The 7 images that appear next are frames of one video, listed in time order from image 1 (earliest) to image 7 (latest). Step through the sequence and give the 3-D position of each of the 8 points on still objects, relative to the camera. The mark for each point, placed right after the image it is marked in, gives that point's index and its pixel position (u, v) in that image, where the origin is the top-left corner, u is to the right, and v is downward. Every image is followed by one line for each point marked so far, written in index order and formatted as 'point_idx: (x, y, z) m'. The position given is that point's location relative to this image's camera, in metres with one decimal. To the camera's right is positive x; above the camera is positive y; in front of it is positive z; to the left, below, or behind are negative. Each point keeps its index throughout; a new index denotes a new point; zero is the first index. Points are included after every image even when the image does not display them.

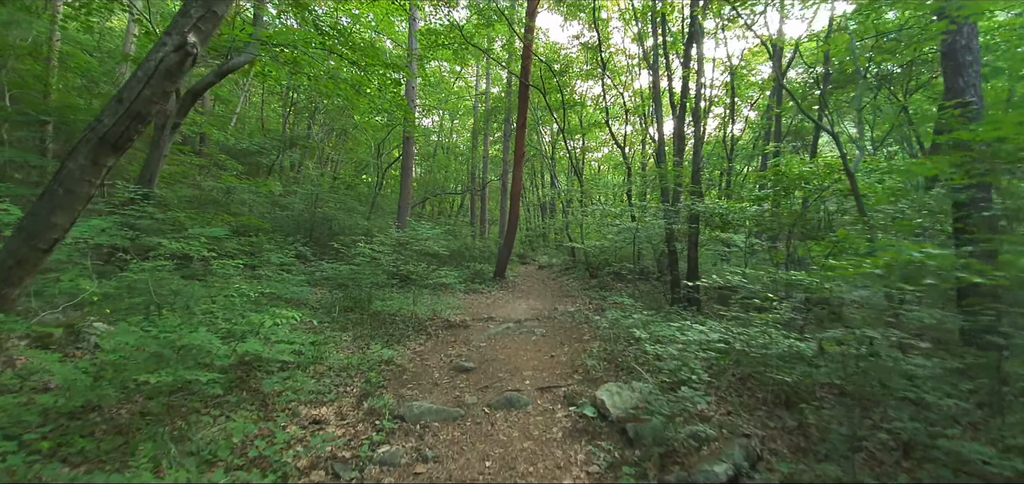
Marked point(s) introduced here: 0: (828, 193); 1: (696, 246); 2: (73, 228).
0: (+5.0, +0.7, +6.3) m
1: (+3.6, -0.1, +7.7) m
2: (-4.7, +0.1, +4.3) m
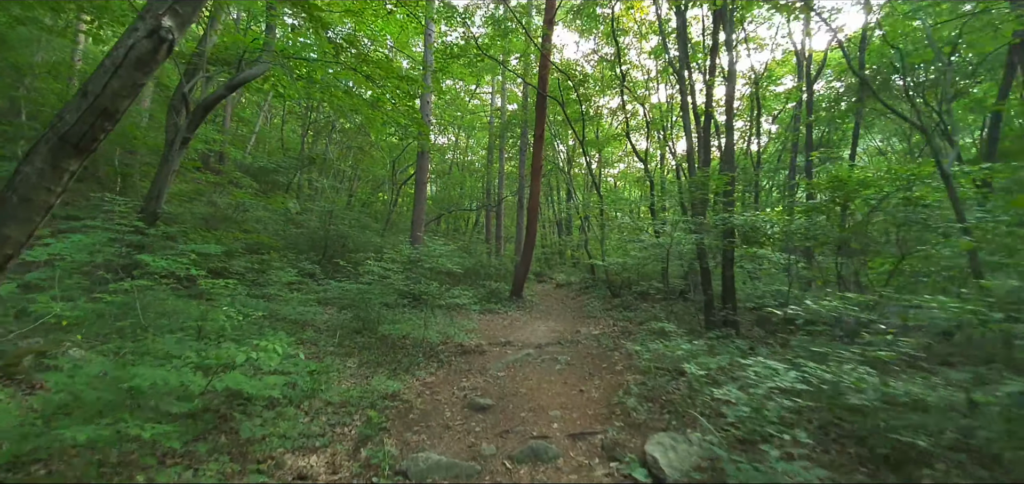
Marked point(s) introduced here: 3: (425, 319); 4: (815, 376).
0: (+5.3, +0.5, +5.7) m
1: (+3.9, -0.4, +7.1) m
2: (-4.5, 0.0, +4.0) m
3: (-1.5, -1.3, +6.8) m
4: (+3.0, -1.3, +3.9) m
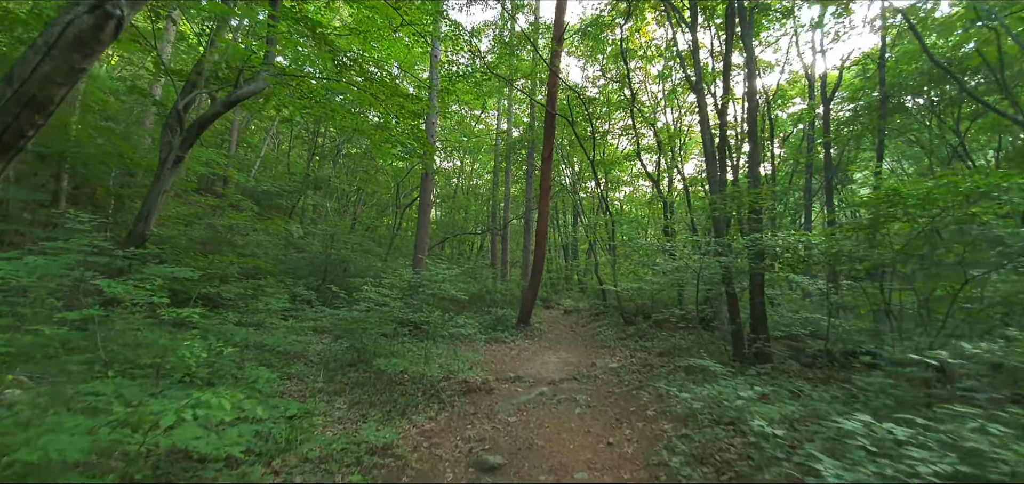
0: (+5.4, +0.2, +5.2) m
1: (+4.0, -0.8, +6.6) m
2: (-4.4, -0.2, +3.5) m
3: (-1.3, -1.7, +6.2) m
4: (+3.1, -1.5, +3.3) m
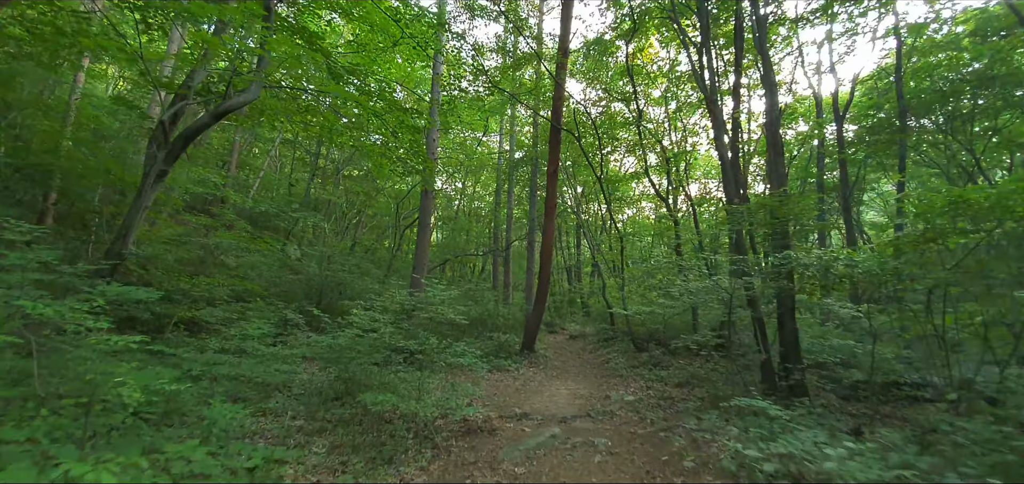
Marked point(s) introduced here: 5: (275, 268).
0: (+5.4, 0.0, +4.7) m
1: (+4.1, -1.1, +6.0) m
2: (-4.3, -0.3, +3.1) m
3: (-1.3, -2.0, +5.6) m
4: (+3.1, -1.6, +2.8) m
5: (-7.7, -0.8, +13.0) m
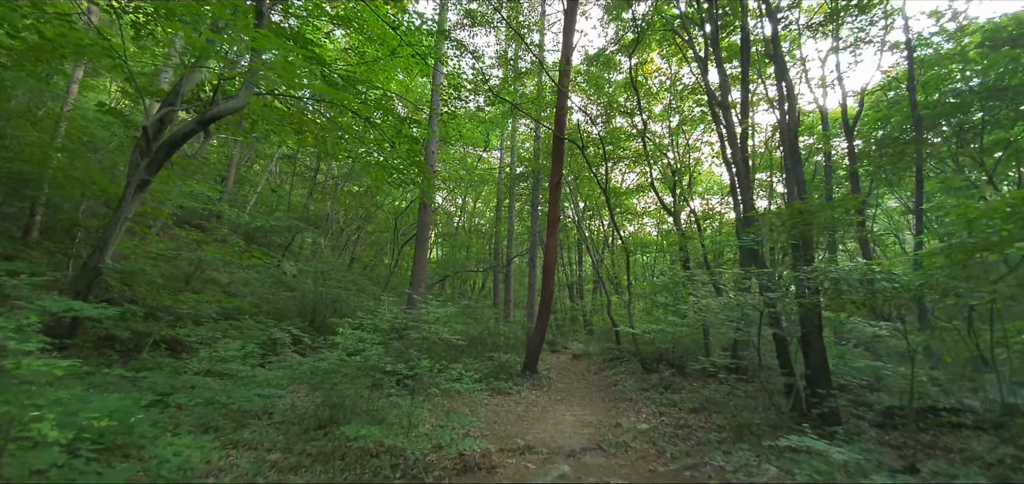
0: (+5.5, -0.1, +4.3) m
1: (+4.1, -1.3, +5.6) m
2: (-4.3, -0.4, +2.7) m
3: (-1.2, -2.2, +5.2) m
4: (+3.1, -1.7, +2.3) m
5: (-7.6, -1.3, +12.6) m
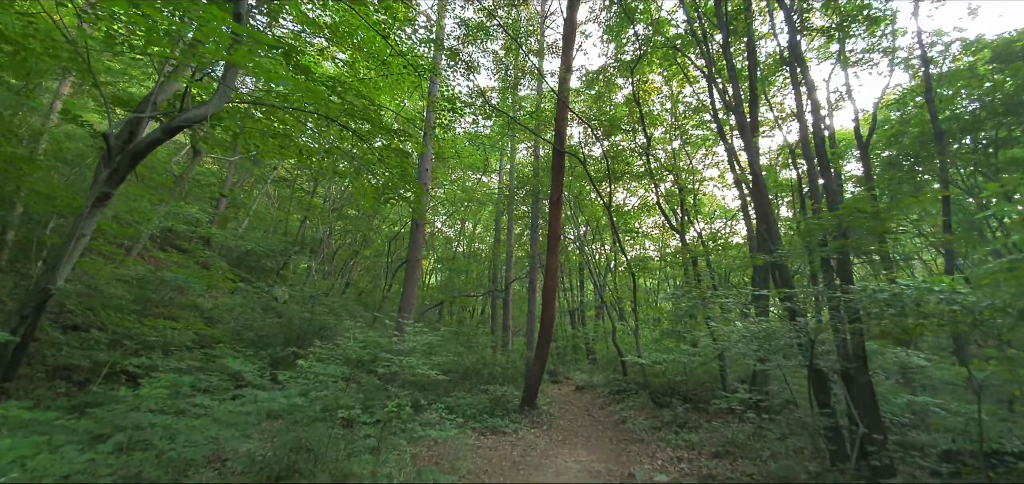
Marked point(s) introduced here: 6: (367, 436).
0: (+5.4, -0.3, +3.7) m
1: (+4.1, -1.5, +4.9) m
2: (-4.4, -0.5, +2.1) m
3: (-1.3, -2.4, +4.5) m
4: (+3.1, -1.7, +1.6) m
5: (-7.7, -2.0, +11.9) m
6: (-1.8, -2.3, +4.9) m
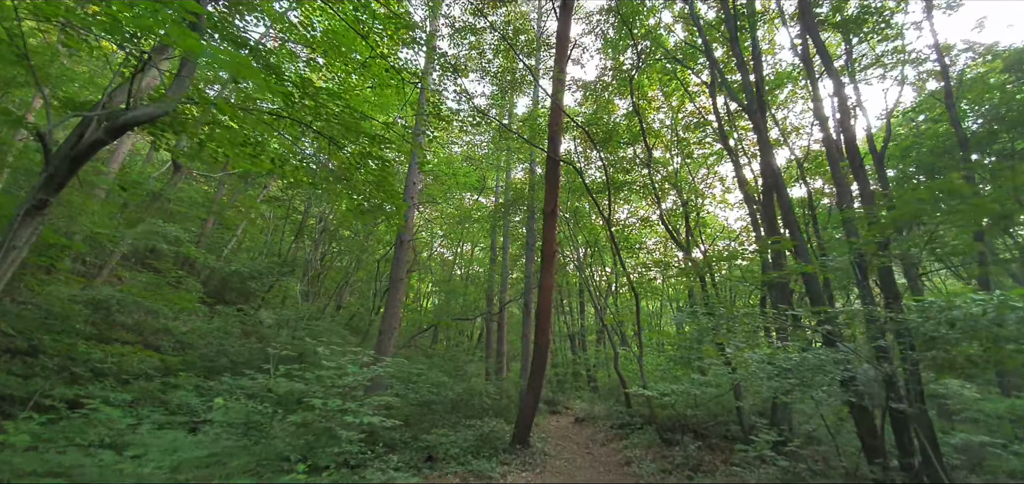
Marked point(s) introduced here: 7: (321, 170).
0: (+5.2, -0.3, +3.0) m
1: (+3.9, -1.6, +4.2) m
2: (-4.6, -0.4, +1.4) m
3: (-1.5, -2.5, +3.7) m
4: (+2.9, -1.6, +0.9) m
5: (-7.8, -2.6, +11.2) m
6: (-1.9, -2.5, +4.1) m
7: (-3.2, +1.3, +6.8) m
